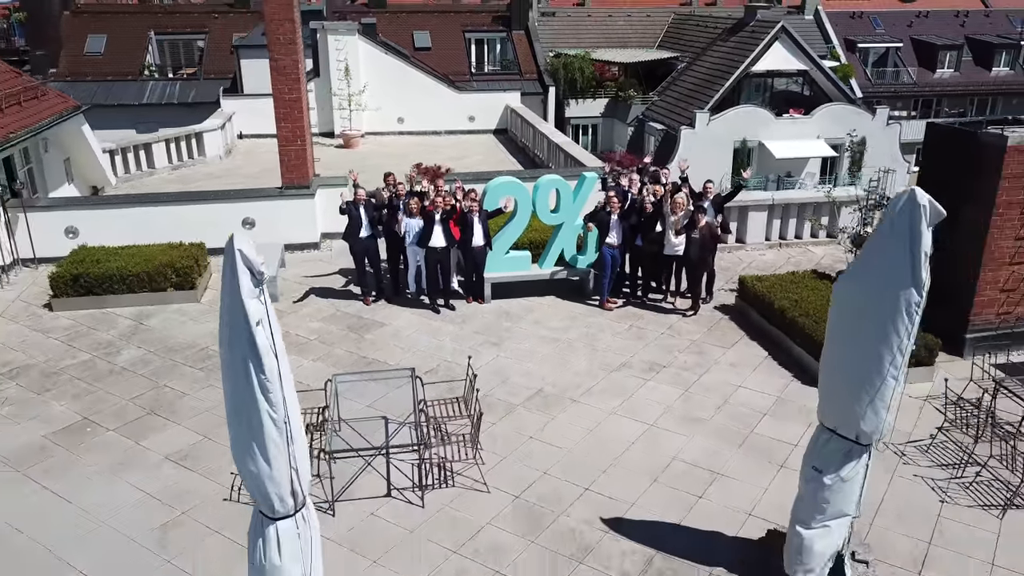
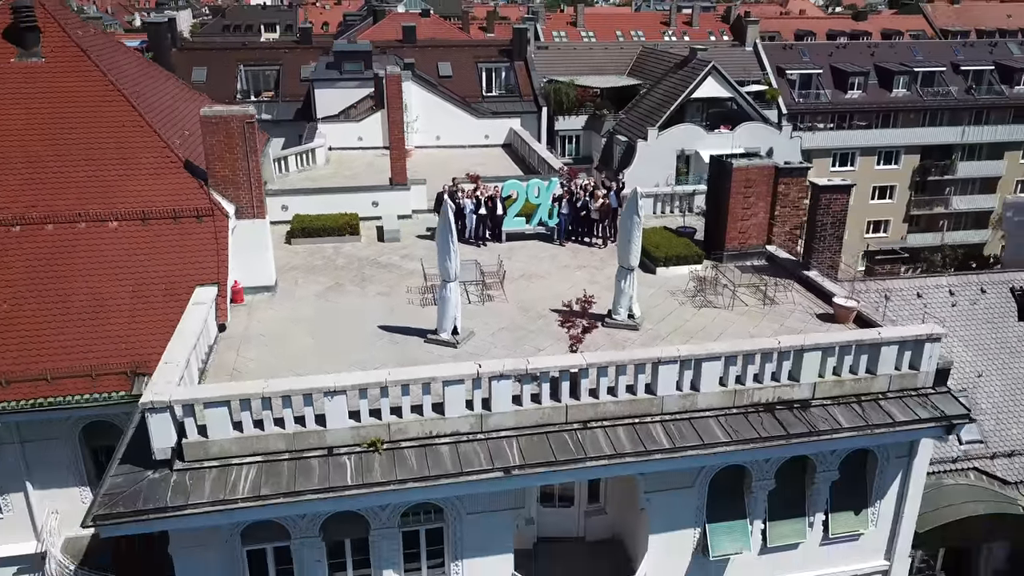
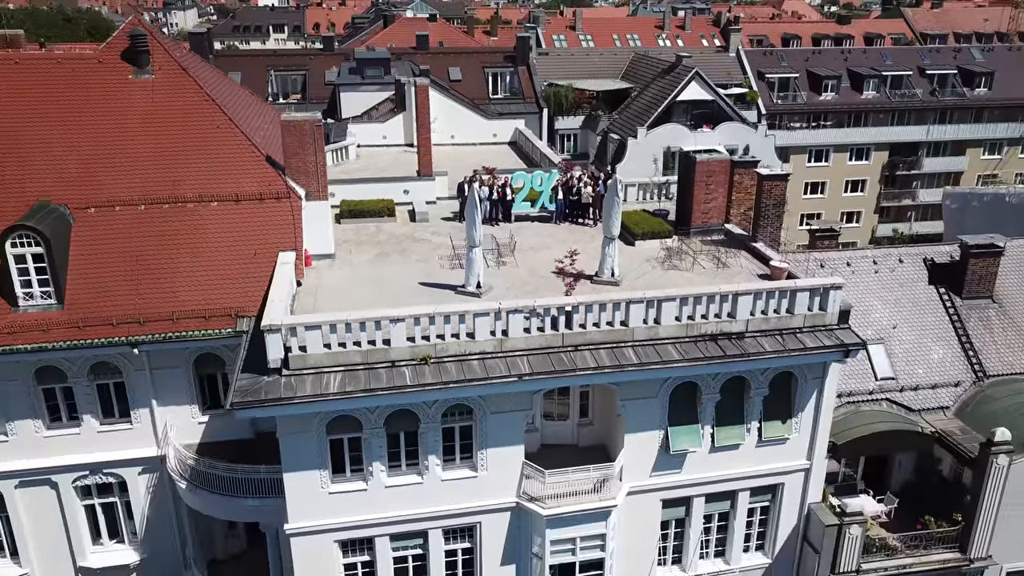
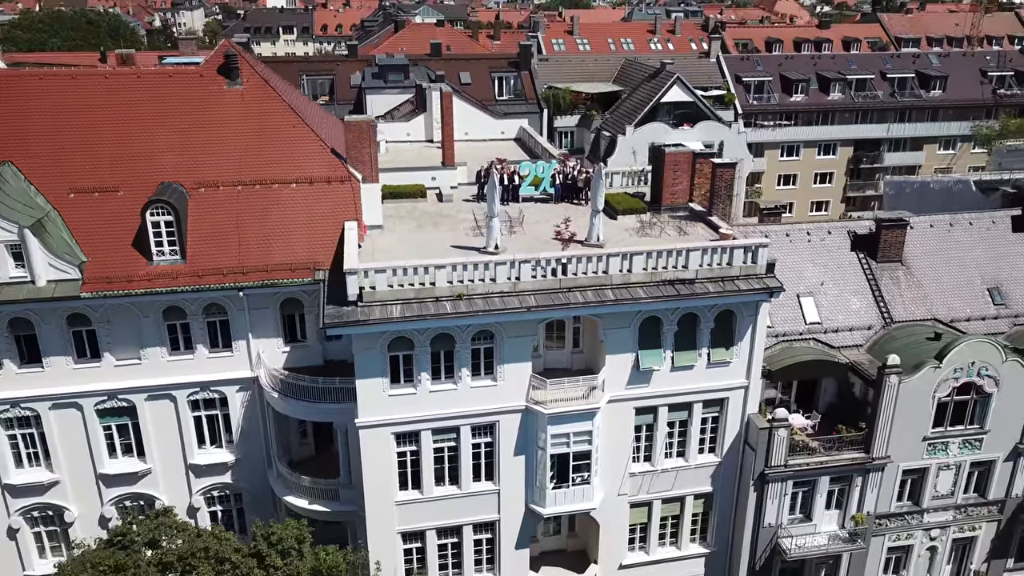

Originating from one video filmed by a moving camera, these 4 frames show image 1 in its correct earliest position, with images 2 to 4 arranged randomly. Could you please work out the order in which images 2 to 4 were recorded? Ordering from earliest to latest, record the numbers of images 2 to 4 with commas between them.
2, 3, 4
